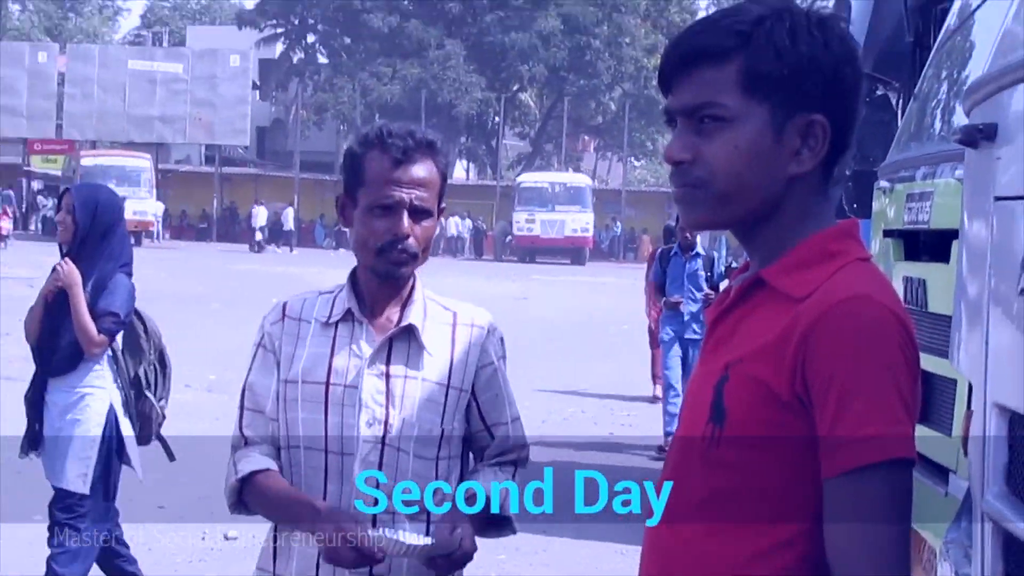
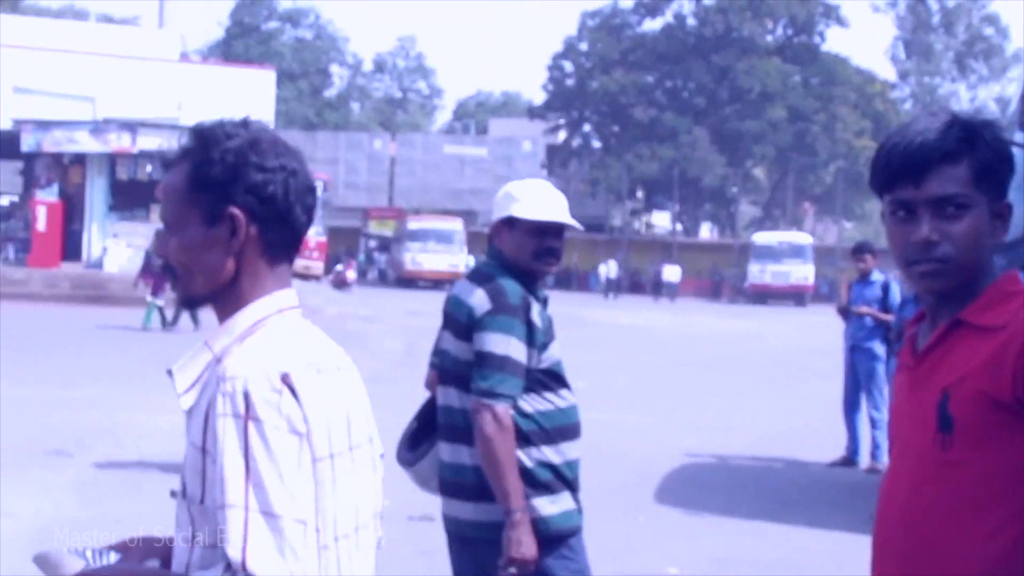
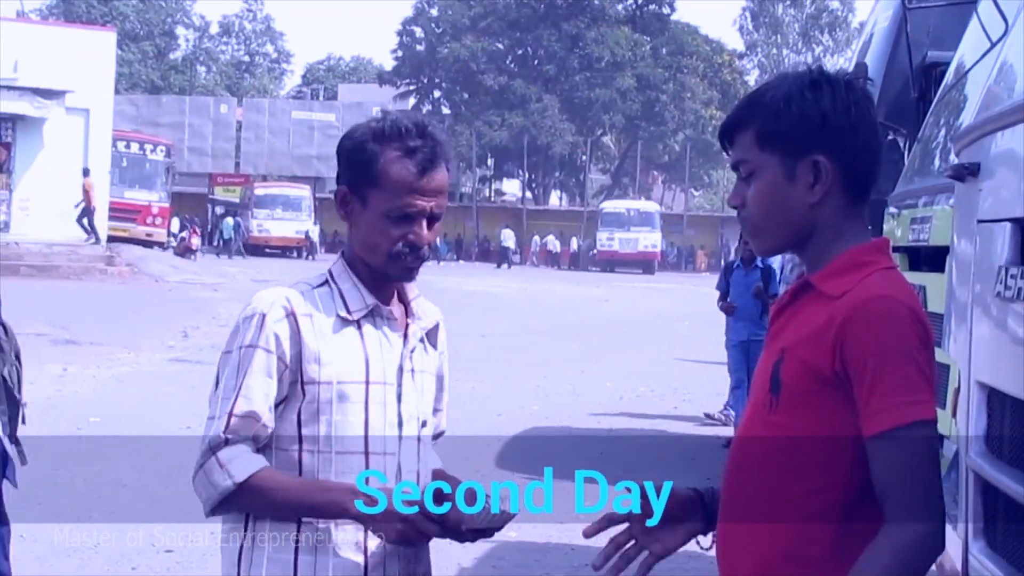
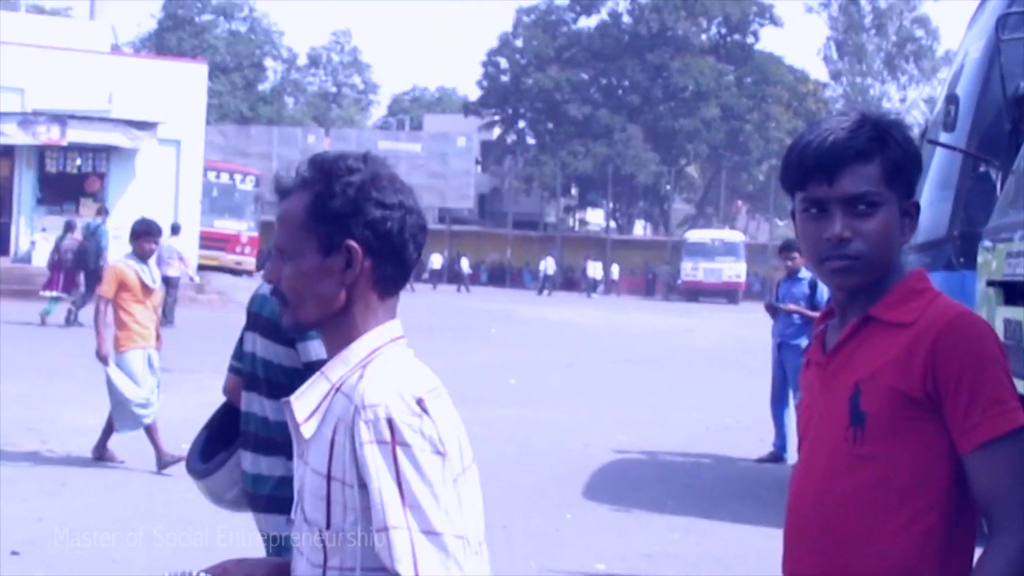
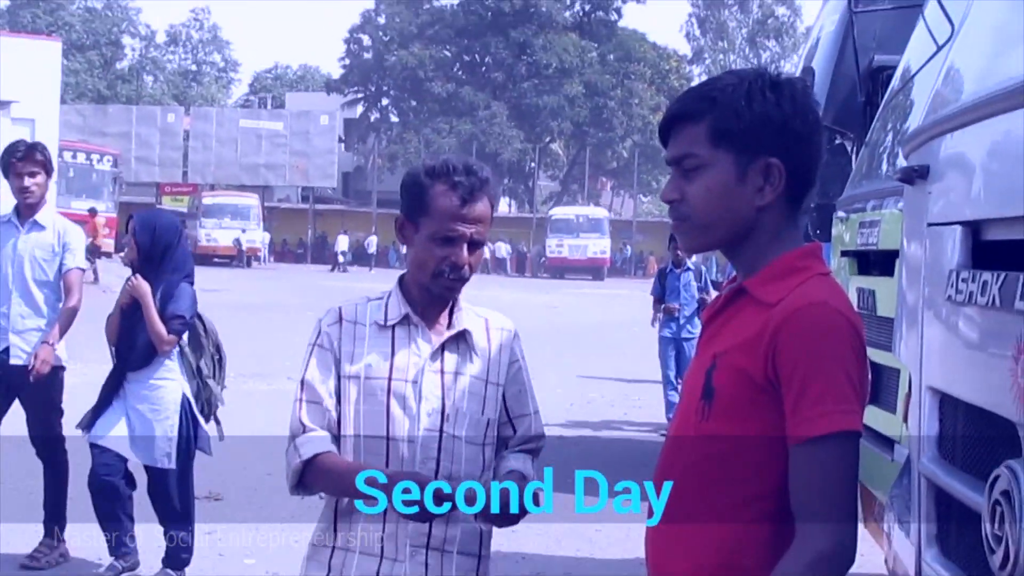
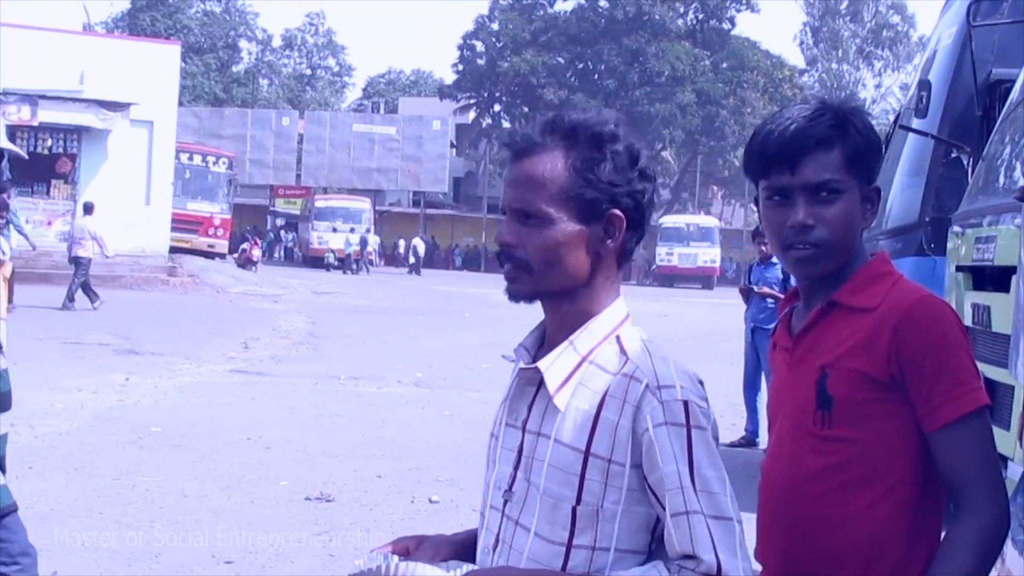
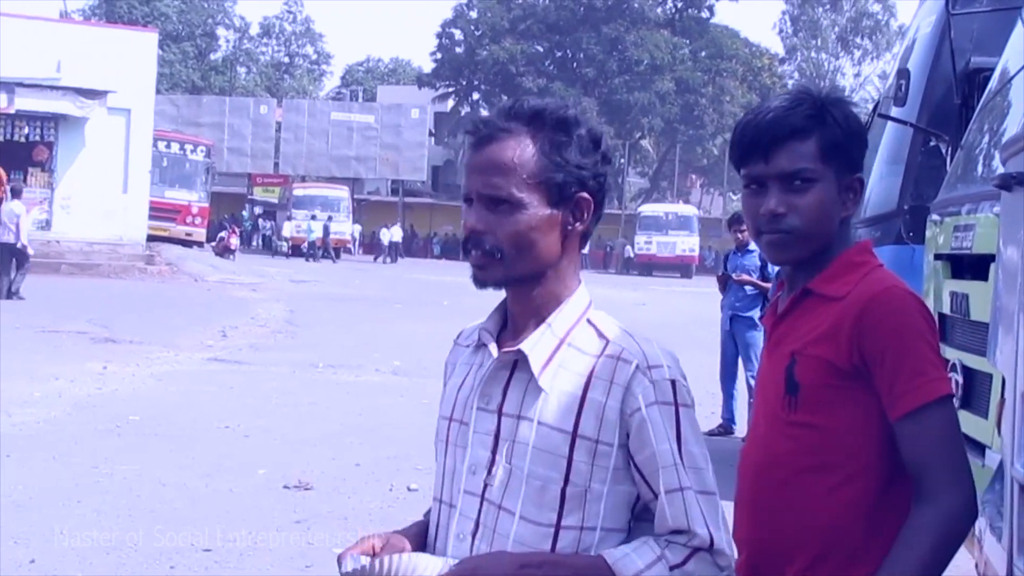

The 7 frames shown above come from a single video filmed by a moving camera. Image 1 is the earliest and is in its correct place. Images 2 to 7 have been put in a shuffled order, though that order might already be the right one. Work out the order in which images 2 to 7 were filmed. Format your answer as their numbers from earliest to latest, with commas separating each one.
5, 3, 7, 6, 4, 2
